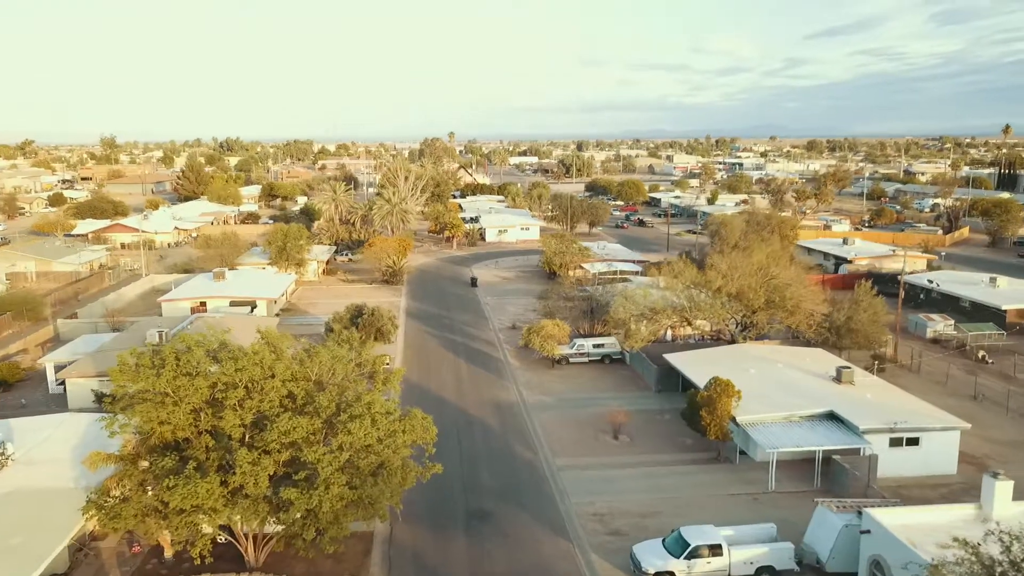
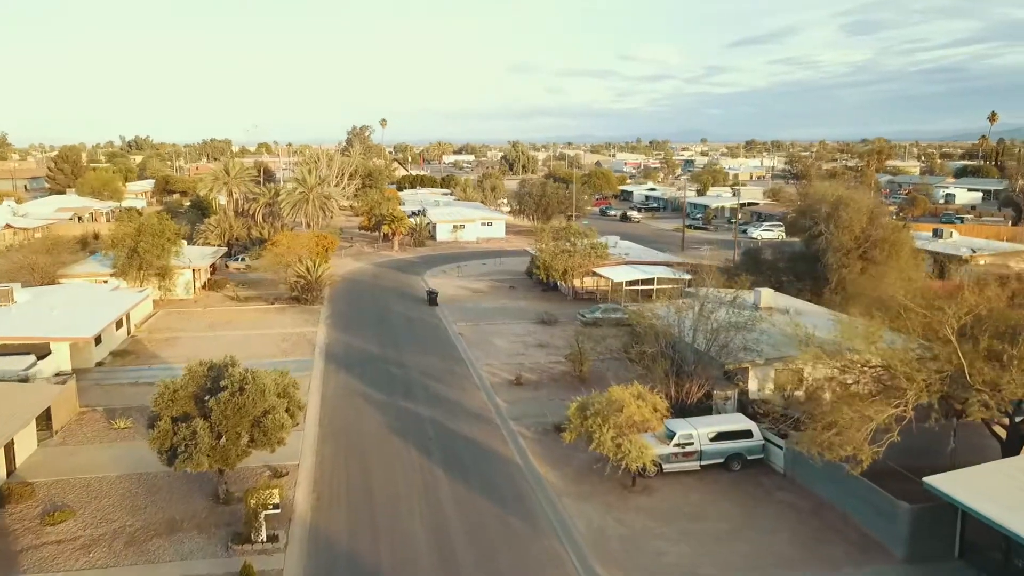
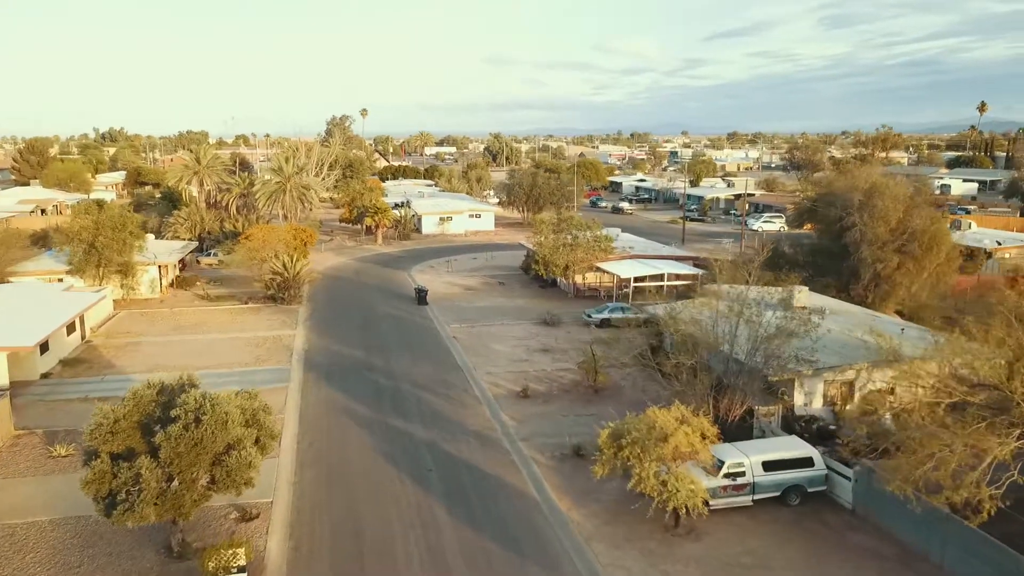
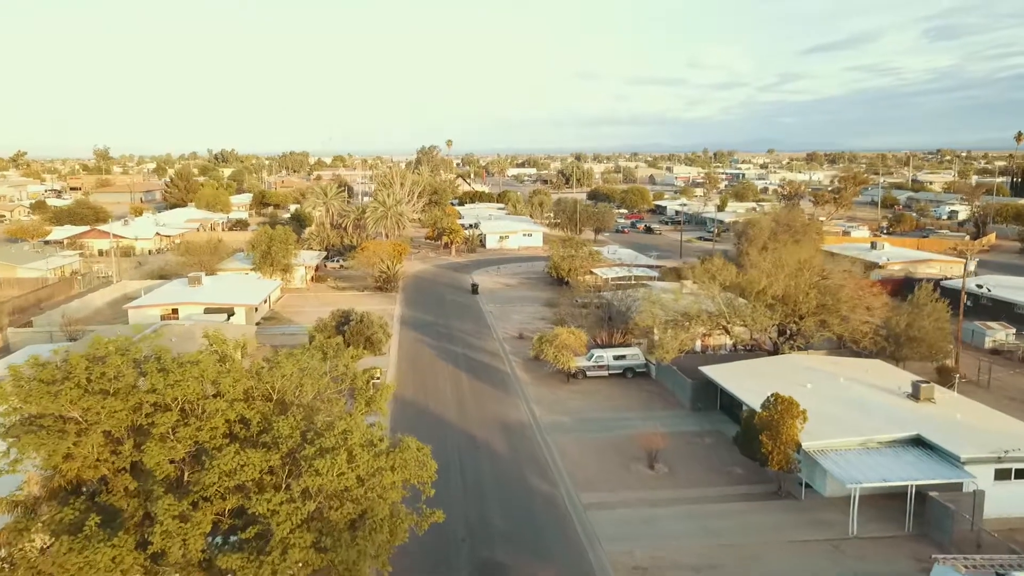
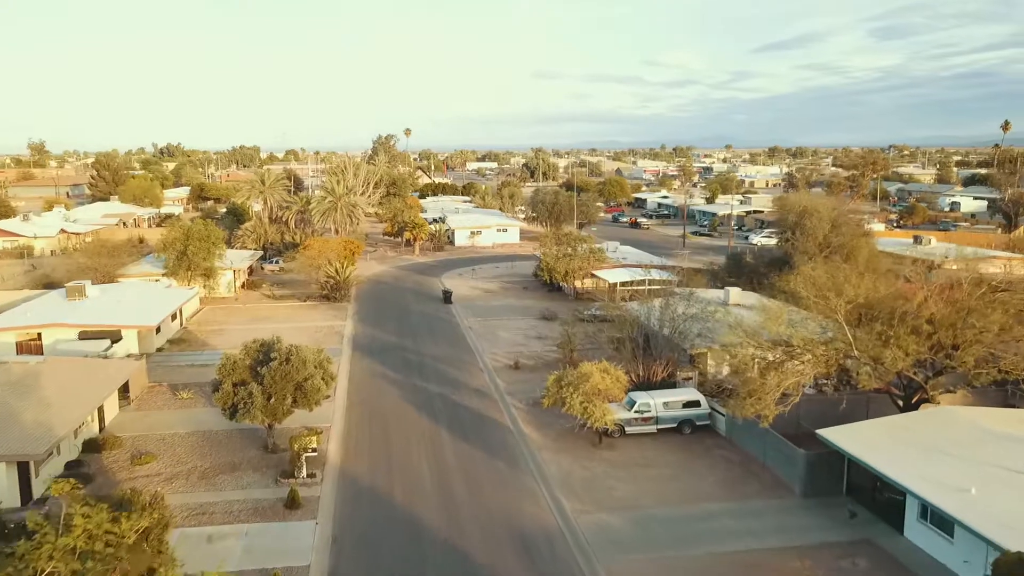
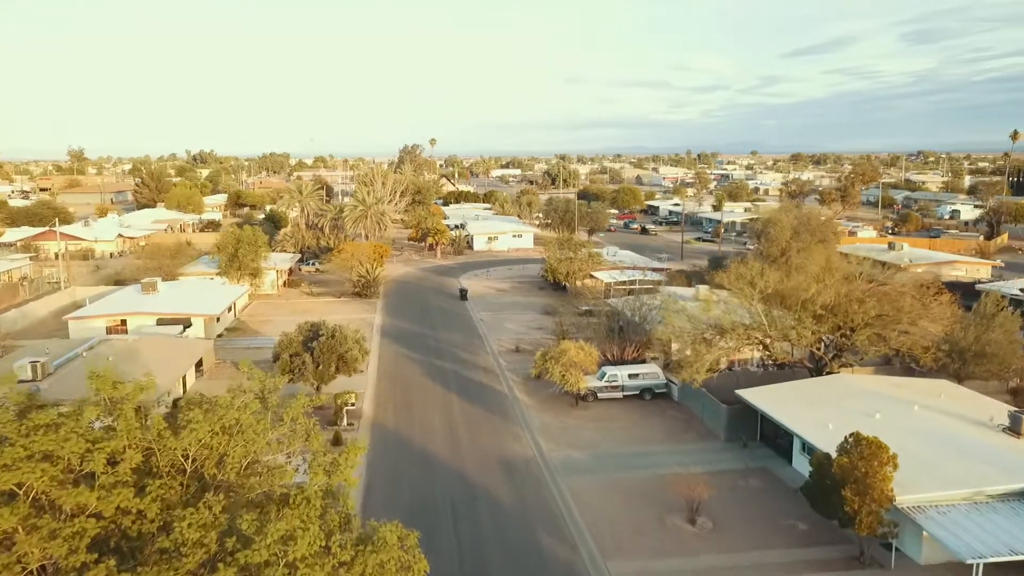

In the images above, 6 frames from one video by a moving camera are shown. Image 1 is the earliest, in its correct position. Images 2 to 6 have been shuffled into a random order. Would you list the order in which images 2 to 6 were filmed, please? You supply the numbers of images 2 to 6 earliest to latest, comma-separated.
4, 6, 5, 2, 3
